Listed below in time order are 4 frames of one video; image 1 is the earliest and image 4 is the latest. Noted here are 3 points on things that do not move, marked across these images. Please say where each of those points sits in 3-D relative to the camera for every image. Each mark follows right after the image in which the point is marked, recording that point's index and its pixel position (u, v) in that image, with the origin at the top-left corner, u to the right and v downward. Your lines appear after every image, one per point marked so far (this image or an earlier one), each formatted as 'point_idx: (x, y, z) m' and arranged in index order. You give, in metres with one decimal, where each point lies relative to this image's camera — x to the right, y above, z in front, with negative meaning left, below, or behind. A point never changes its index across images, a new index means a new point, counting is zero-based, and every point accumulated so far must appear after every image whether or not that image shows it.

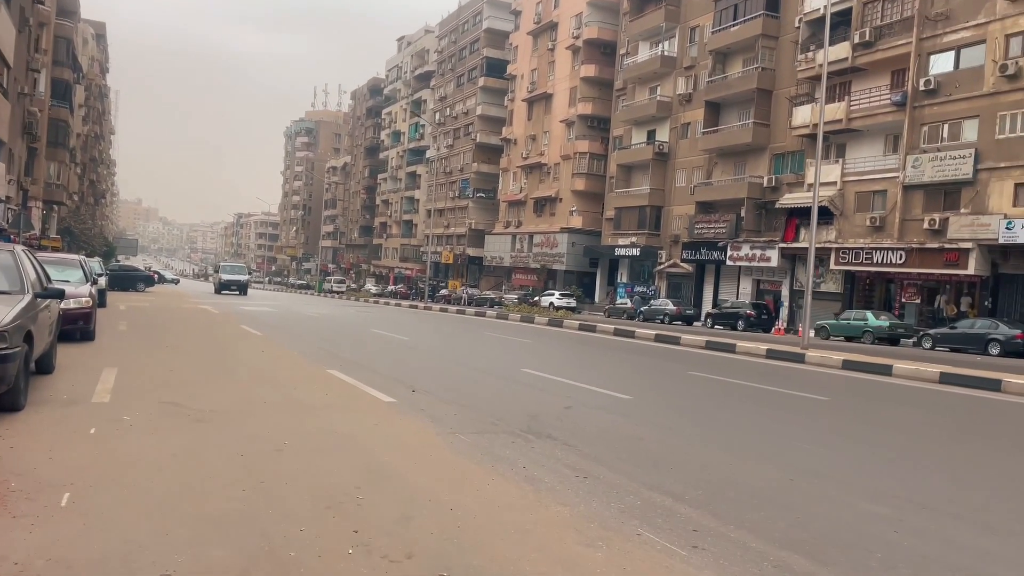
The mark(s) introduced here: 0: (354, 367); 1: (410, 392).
0: (-2.2, -1.1, +11.3) m
1: (-1.2, -1.2, +9.1) m
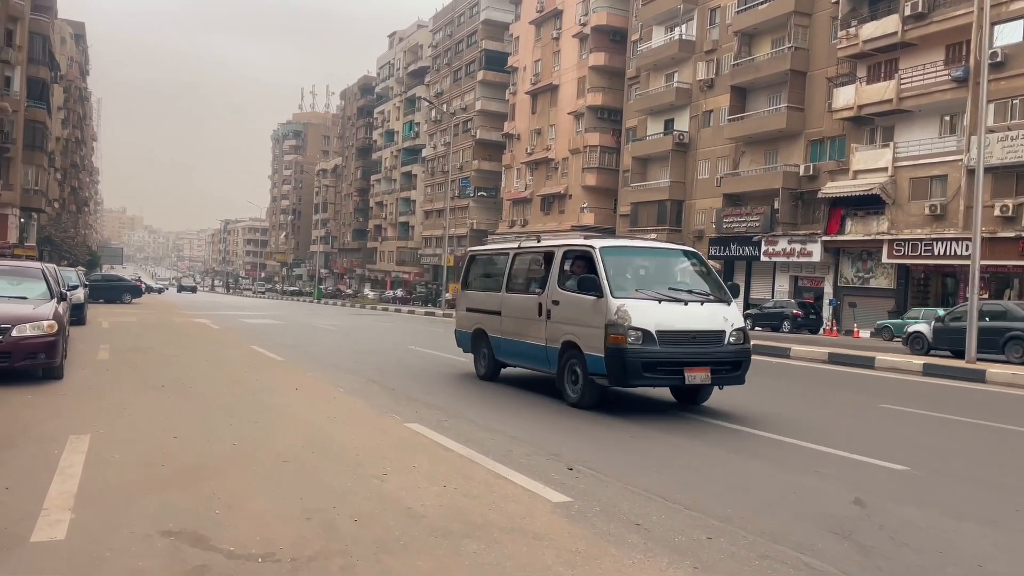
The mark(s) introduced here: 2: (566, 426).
0: (-0.7, -1.3, +7.8) m
1: (+0.4, -1.3, +5.6) m
2: (+0.5, -1.3, +7.4) m
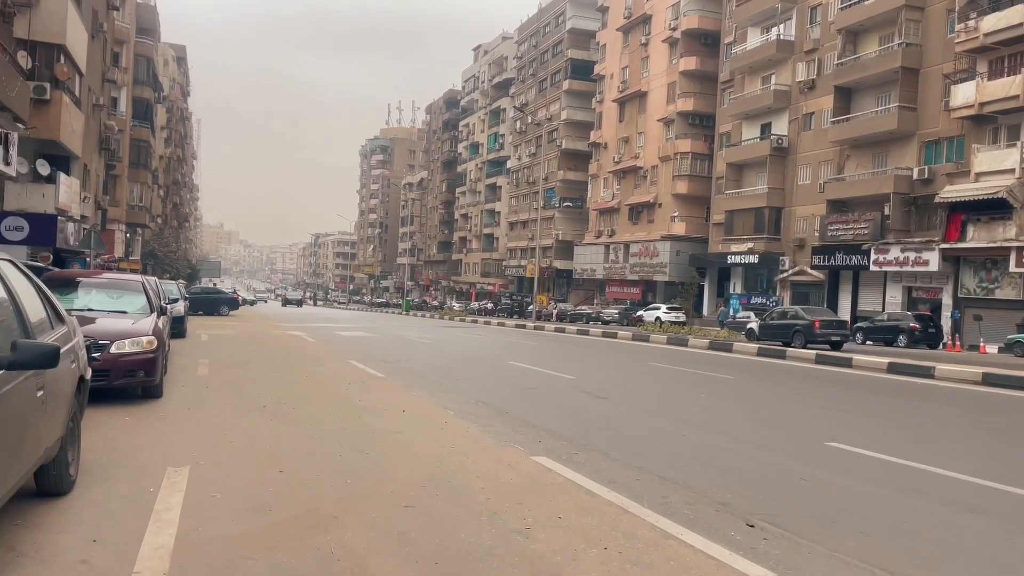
0: (+0.5, -1.4, +6.9) m
1: (+1.3, -1.4, +4.5) m
2: (+1.6, -1.4, +6.3) m
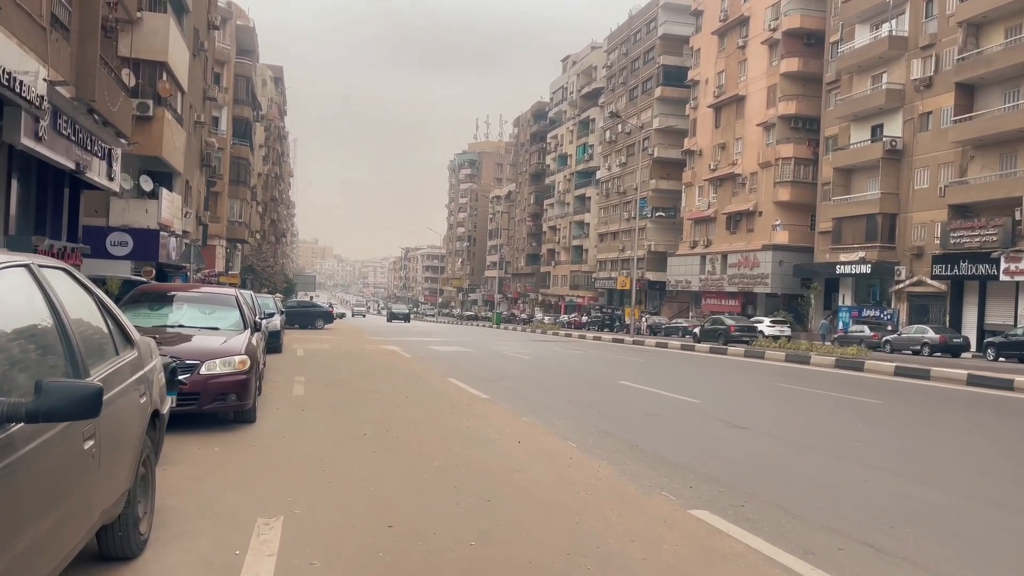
0: (+1.5, -1.5, +5.6) m
1: (+2.1, -1.4, +3.2) m
2: (+2.6, -1.5, +4.9) m
